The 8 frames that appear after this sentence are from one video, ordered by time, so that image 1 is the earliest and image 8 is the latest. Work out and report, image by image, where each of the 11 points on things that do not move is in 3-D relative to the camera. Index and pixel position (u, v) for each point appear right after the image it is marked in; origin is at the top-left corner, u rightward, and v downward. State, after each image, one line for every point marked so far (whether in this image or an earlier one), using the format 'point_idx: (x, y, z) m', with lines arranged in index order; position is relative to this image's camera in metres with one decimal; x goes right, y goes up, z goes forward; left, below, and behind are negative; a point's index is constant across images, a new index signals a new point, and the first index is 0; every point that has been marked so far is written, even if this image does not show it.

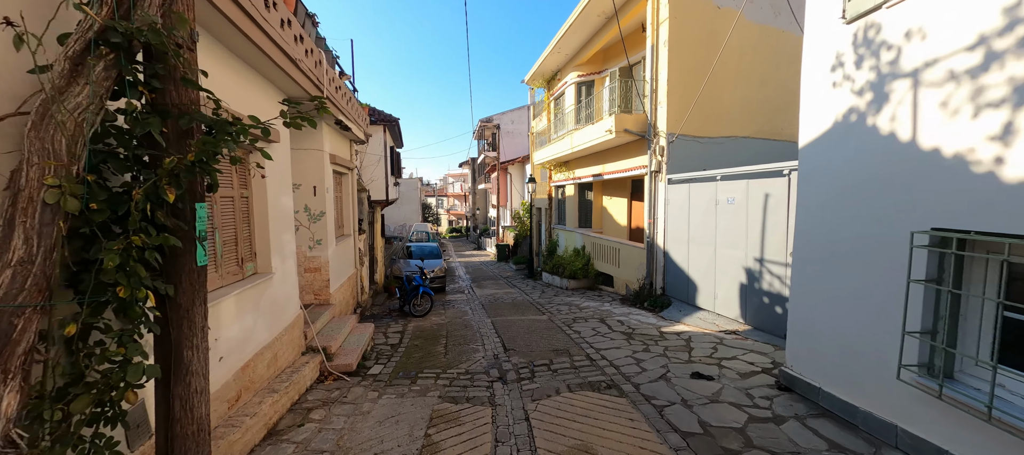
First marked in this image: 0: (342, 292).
0: (-3.0, -1.1, +7.4) m
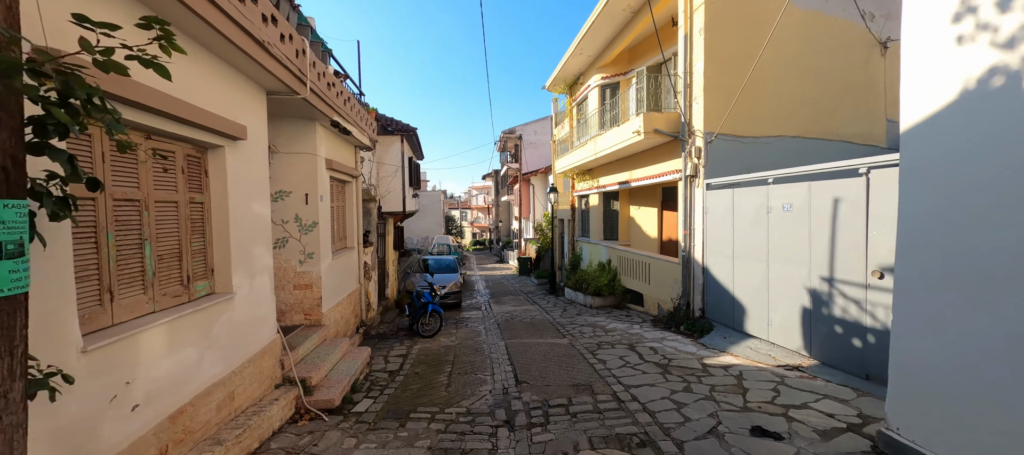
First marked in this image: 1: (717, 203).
0: (-2.8, -1.3, +6.7) m
1: (+3.3, +0.4, +6.7) m
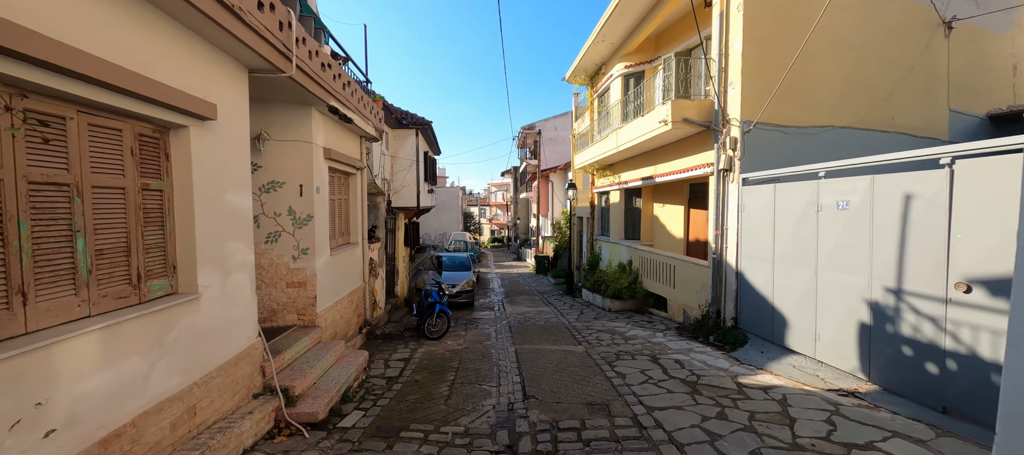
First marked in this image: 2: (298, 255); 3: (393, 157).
0: (-2.6, -1.2, +6.2) m
1: (+3.5, +0.4, +6.0) m
2: (-2.8, -0.4, +5.4) m
3: (-4.4, +2.7, +15.6) m
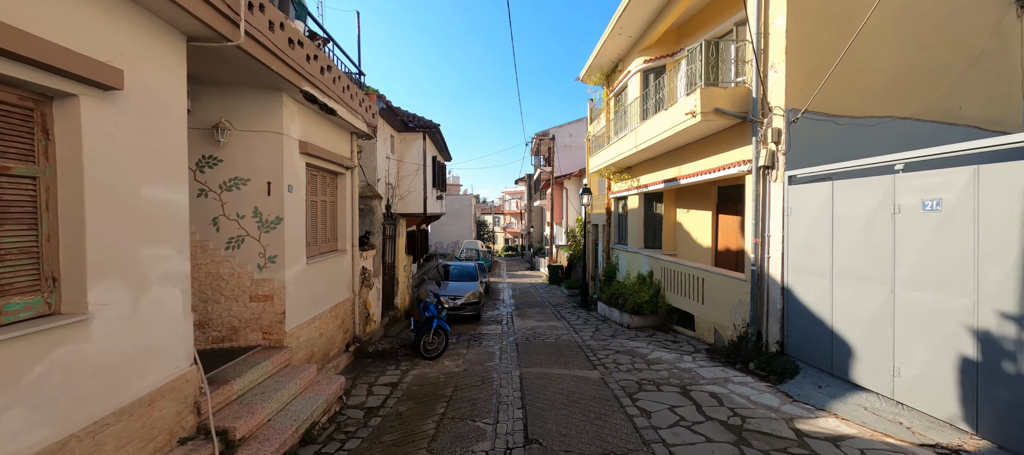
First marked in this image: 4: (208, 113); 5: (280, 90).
0: (-2.6, -1.3, +5.4) m
1: (+3.5, +0.3, +5.0) m
2: (-2.8, -0.4, +4.6) m
3: (-4.1, +2.4, +15.0) m
4: (-3.3, +1.2, +4.5) m
5: (-2.6, +1.5, +4.6) m
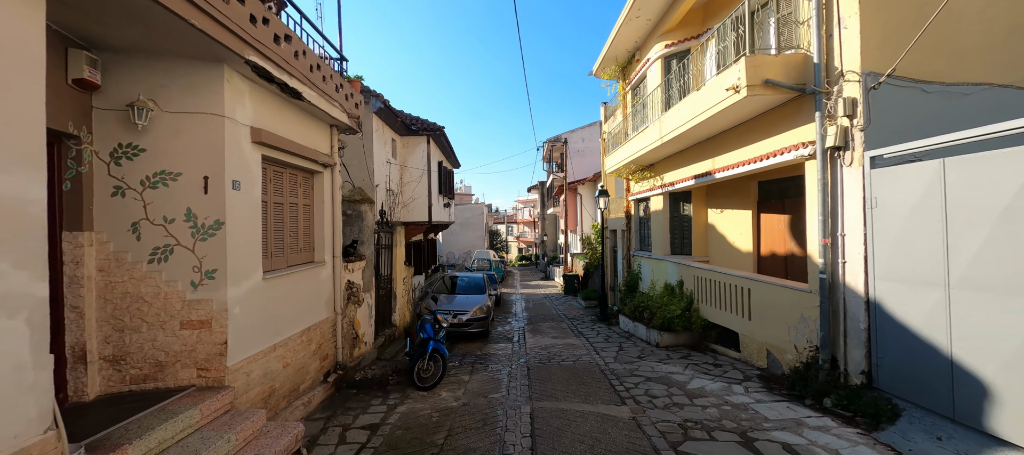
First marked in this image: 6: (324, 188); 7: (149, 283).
0: (-2.5, -1.4, +4.4) m
1: (+3.6, +0.4, +3.9) m
2: (-2.7, -0.5, +3.6) m
3: (-3.7, +2.1, +14.1) m
4: (-3.3, +1.2, +3.5) m
5: (-2.6, +1.5, +3.7) m
6: (-2.6, +0.6, +5.8) m
7: (-3.1, -0.5, +3.6) m
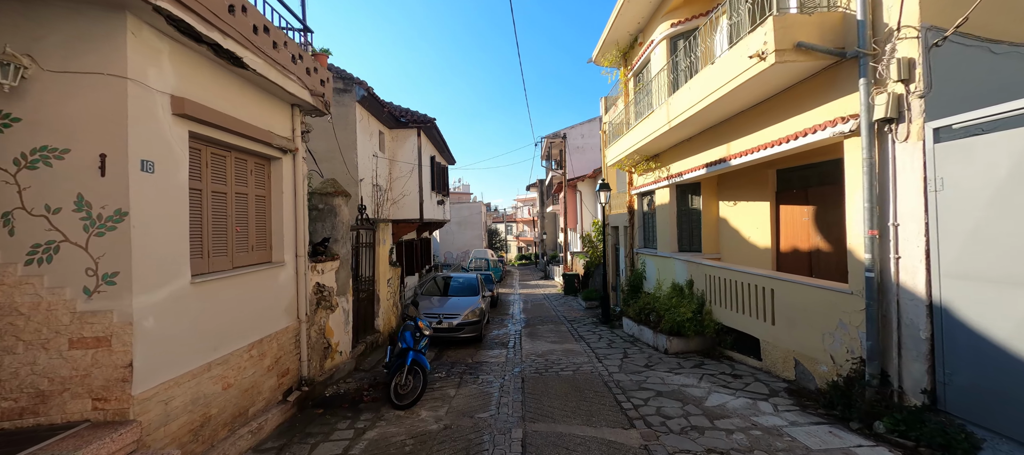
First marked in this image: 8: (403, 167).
0: (-2.6, -1.3, +3.6) m
1: (+3.4, +0.5, +3.1) m
2: (-2.9, -0.4, +2.9) m
3: (-3.9, +2.1, +13.3) m
4: (-3.4, +1.2, +2.7) m
5: (-2.7, +1.5, +2.9) m
6: (-2.8, +0.6, +5.0) m
7: (-3.2, -0.4, +2.8) m
8: (-3.5, +1.9, +13.4) m
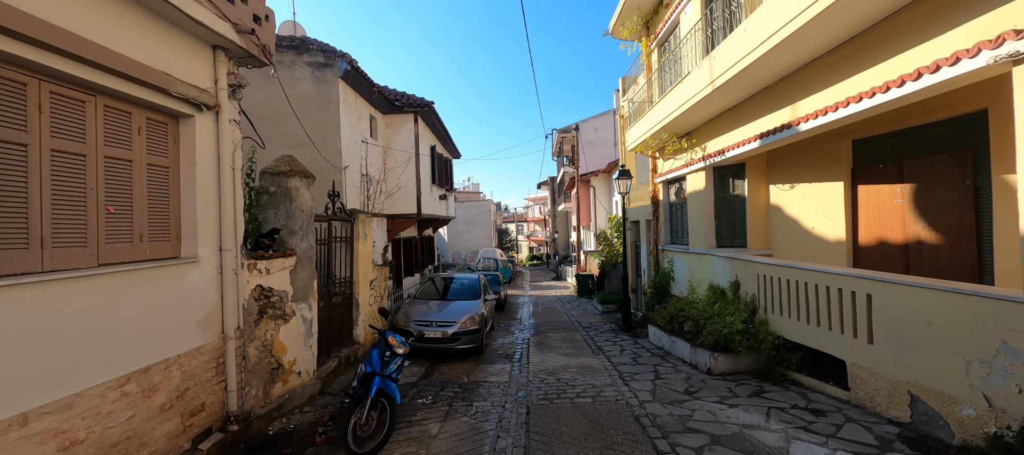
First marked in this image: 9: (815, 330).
0: (-2.7, -1.2, +2.3) m
1: (+3.3, +0.6, +1.6) m
2: (-2.9, -0.3, +1.5) m
3: (-3.7, +2.3, +12.0) m
4: (-3.5, +1.4, +1.4) m
5: (-2.8, +1.7, +1.6) m
6: (-2.8, +0.8, +3.7) m
7: (-3.3, -0.3, +1.5) m
8: (-3.3, +2.1, +12.1) m
9: (+3.5, -1.2, +4.8) m
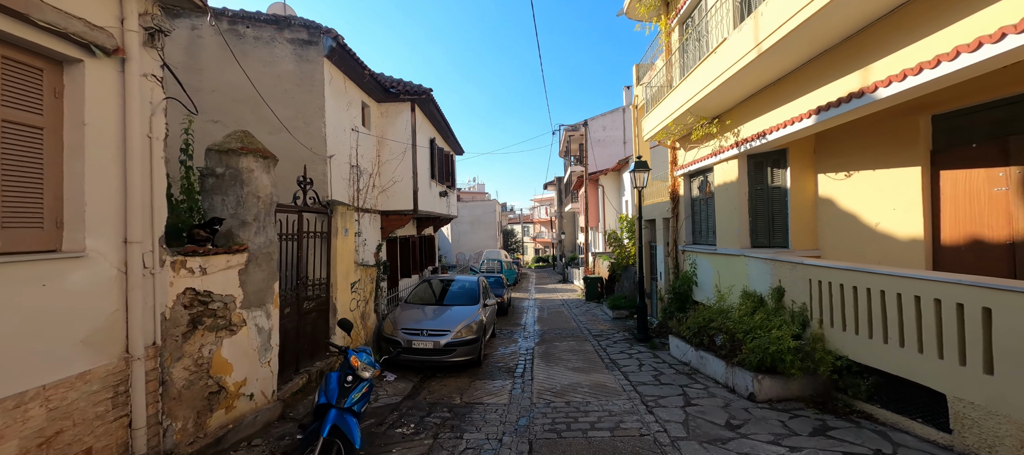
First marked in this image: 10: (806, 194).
0: (-2.7, -1.1, +1.4) m
1: (+3.3, +0.7, +0.6) m
2: (-3.0, -0.1, +0.6) m
3: (-3.6, +2.3, +11.1) m
4: (-3.5, +1.5, +0.5) m
5: (-2.9, +1.8, +0.6) m
6: (-2.8, +0.9, +2.8) m
7: (-3.4, -0.1, +0.5) m
8: (-3.2, +2.1, +11.2) m
9: (+3.5, -1.1, +3.7) m
10: (+4.1, +0.5, +5.8) m
